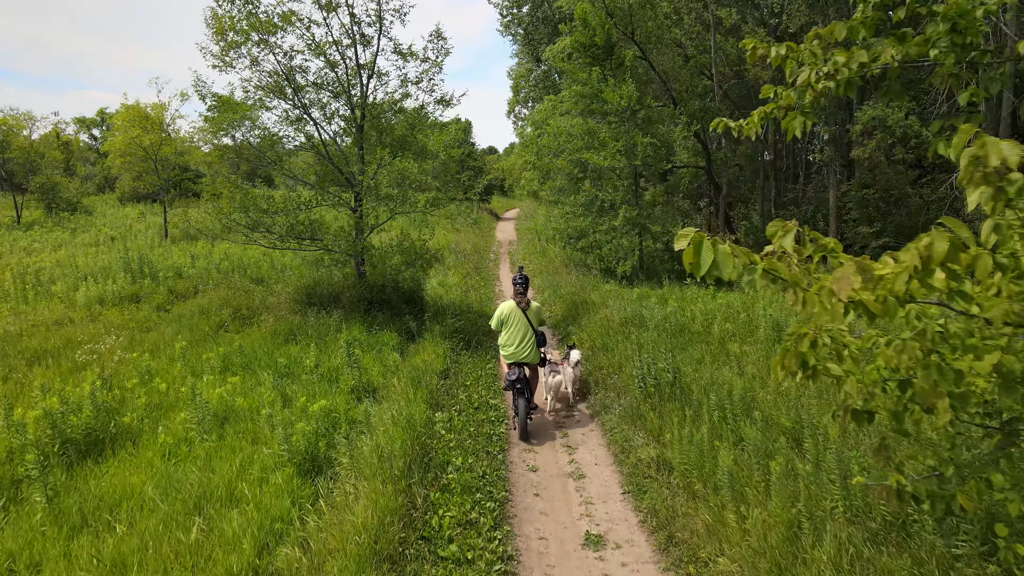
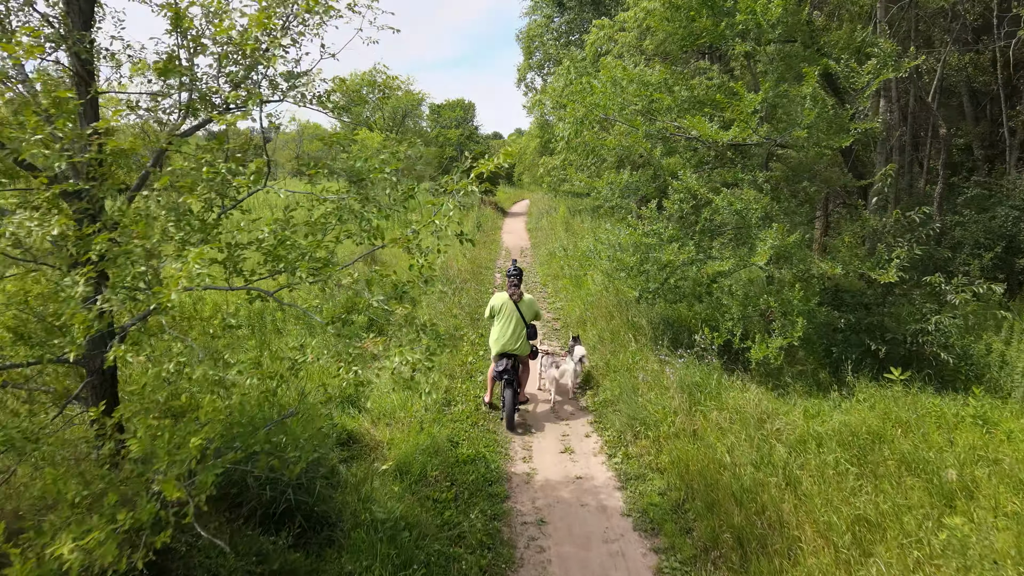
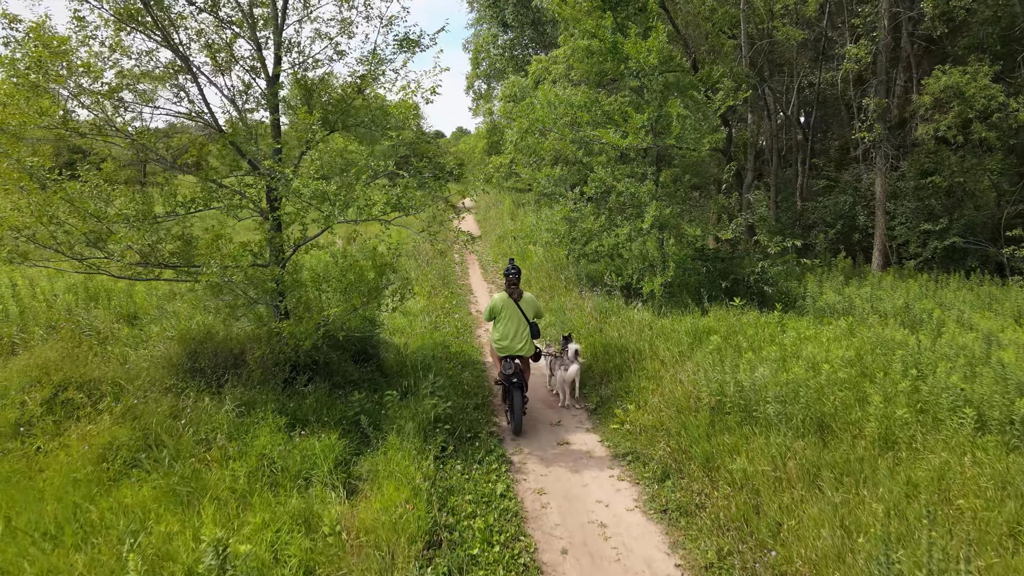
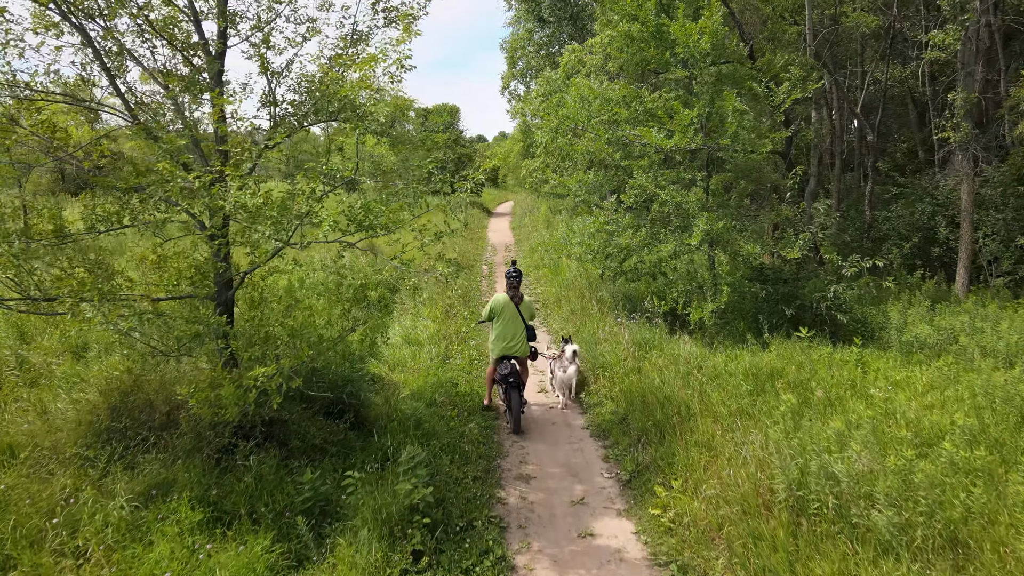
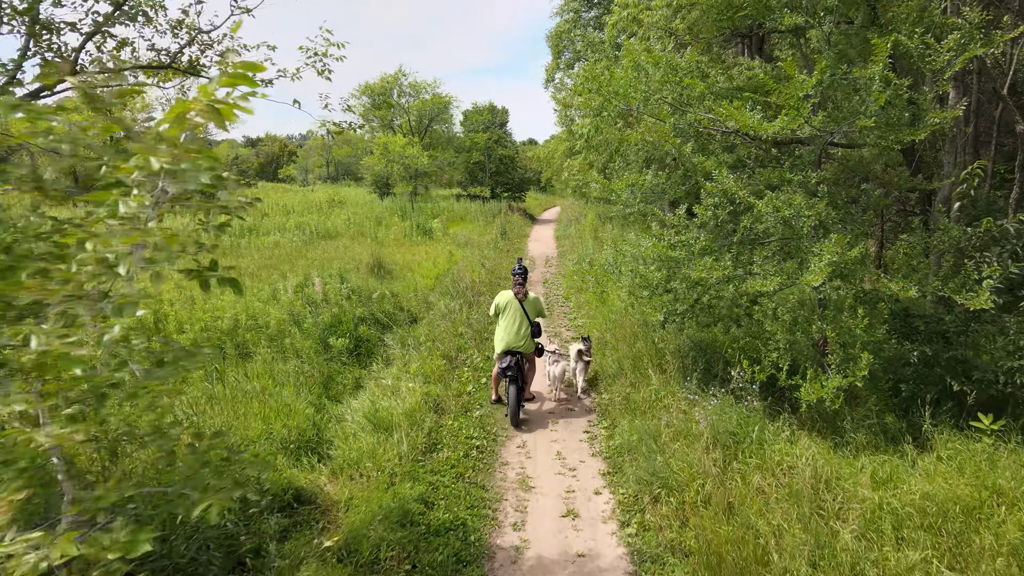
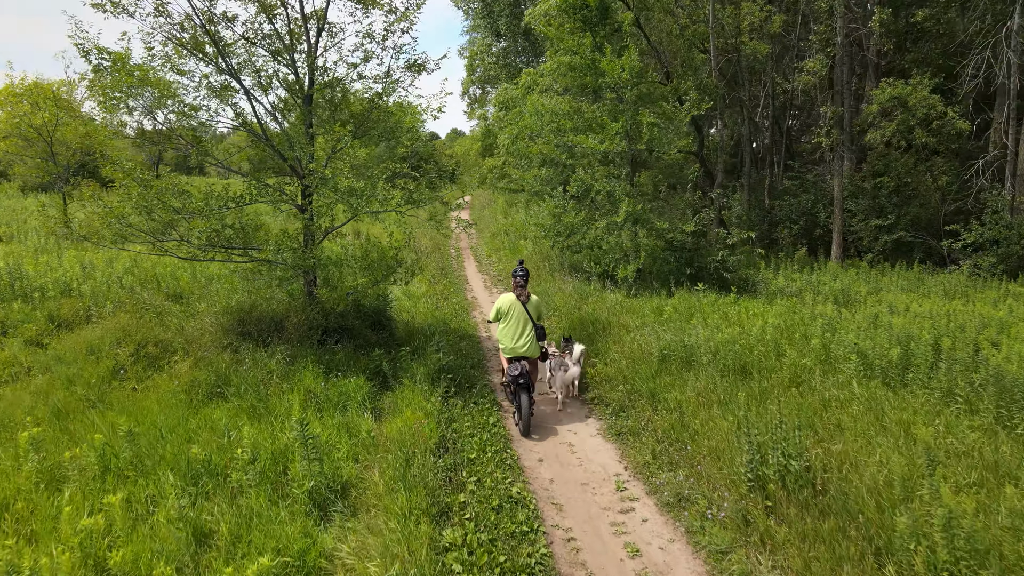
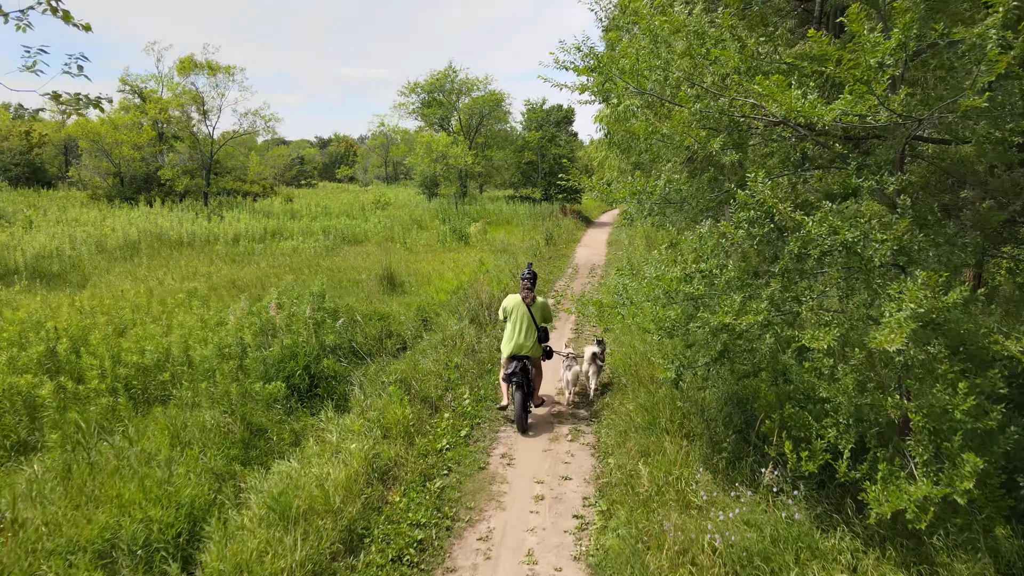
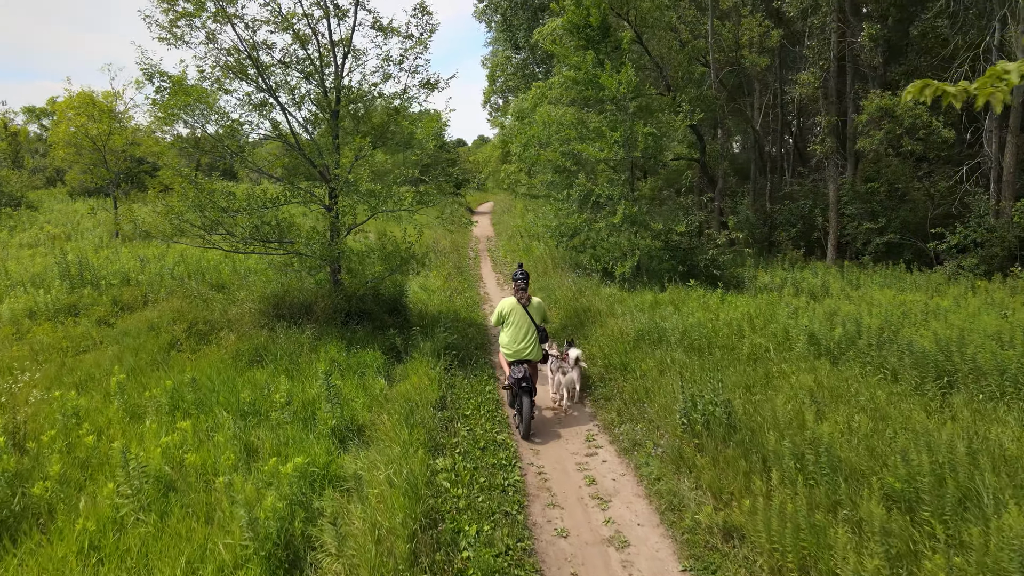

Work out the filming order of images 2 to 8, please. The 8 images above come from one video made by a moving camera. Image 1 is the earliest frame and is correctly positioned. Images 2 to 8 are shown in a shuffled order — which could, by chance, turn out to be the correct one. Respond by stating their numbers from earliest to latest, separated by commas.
8, 6, 3, 4, 2, 5, 7
